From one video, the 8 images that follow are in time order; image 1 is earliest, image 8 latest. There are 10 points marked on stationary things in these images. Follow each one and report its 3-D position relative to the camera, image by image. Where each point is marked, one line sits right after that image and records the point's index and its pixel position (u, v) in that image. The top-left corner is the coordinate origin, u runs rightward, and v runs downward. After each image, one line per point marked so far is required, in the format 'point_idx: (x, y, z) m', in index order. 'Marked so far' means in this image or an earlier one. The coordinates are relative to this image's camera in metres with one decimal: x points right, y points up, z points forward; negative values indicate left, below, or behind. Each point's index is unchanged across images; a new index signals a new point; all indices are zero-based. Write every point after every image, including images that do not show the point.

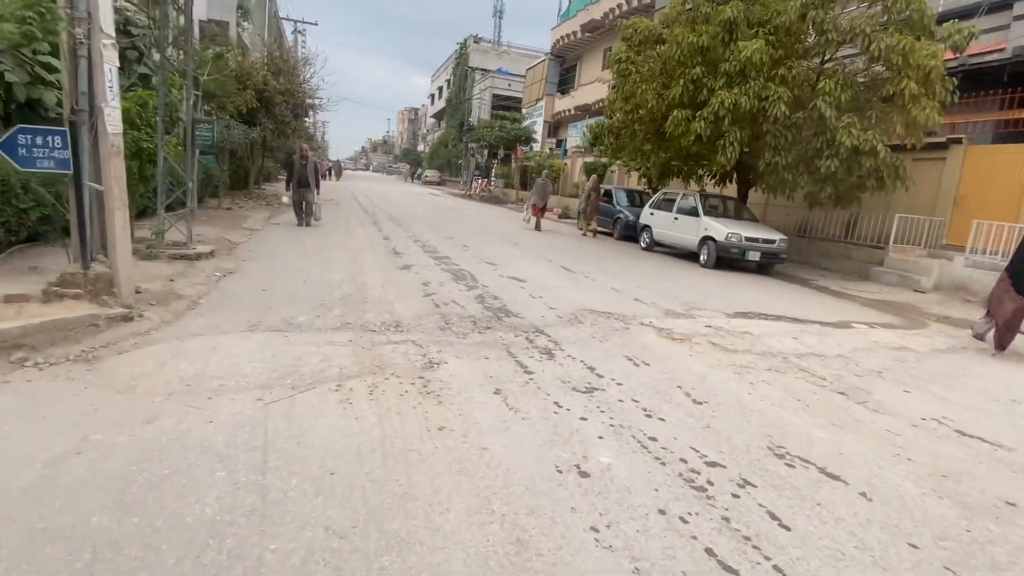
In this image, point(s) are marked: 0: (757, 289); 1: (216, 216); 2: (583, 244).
0: (+5.0, 0.0, +11.7) m
1: (-8.2, +2.0, +15.8) m
2: (+2.1, +1.3, +17.1) m
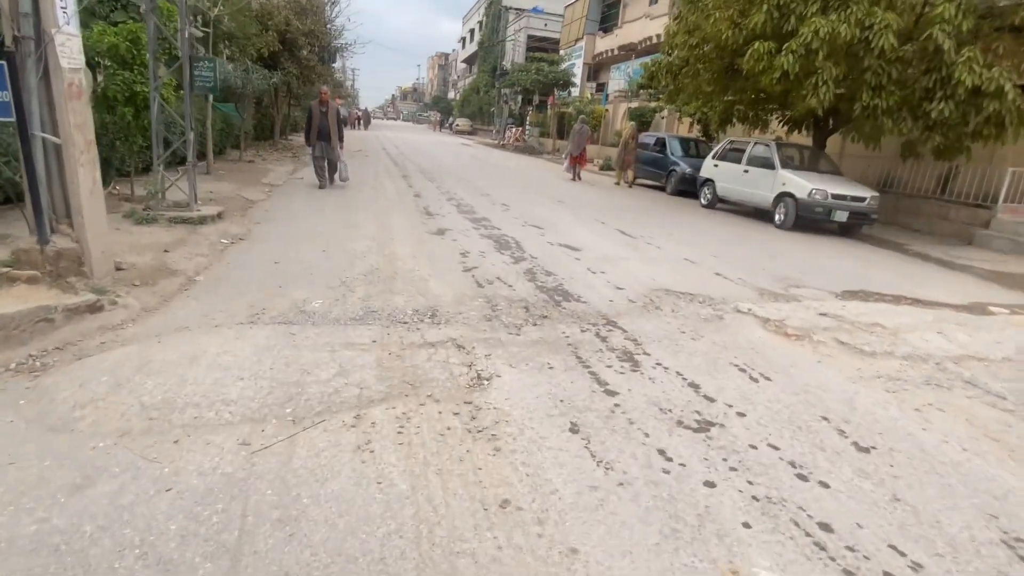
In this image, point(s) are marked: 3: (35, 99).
0: (+5.8, +0.5, +9.9) m
1: (-7.1, +3.0, +14.5) m
2: (+3.3, +2.4, +15.3) m
3: (-3.9, +1.5, +4.6) m
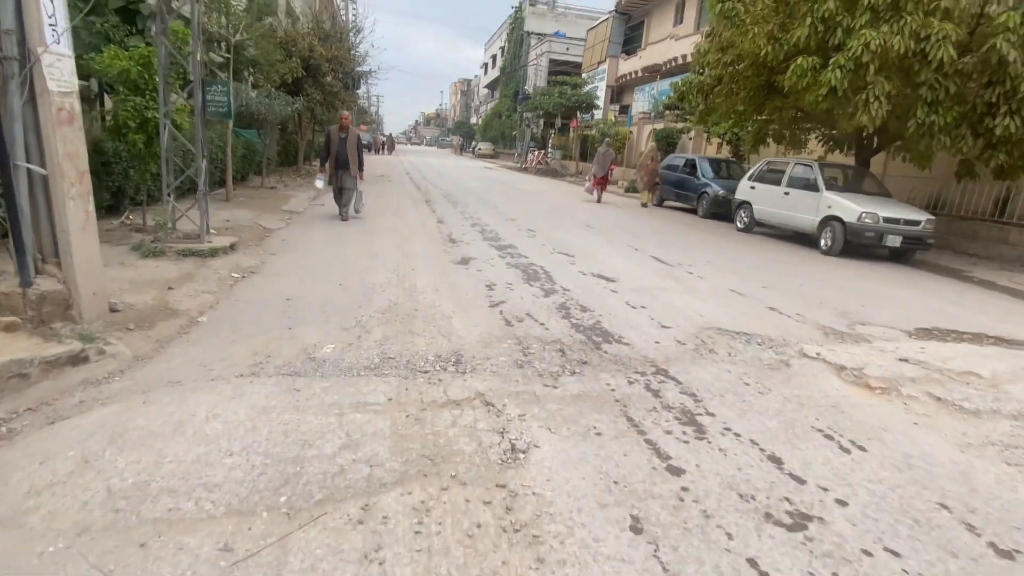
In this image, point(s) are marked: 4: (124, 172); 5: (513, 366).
0: (+6.3, 0.0, +9.0) m
1: (-6.4, +2.3, +14.2) m
2: (+4.0, +1.6, +14.6) m
3: (-3.6, +1.2, +4.2) m
4: (-6.0, +1.8, +8.9) m
5: (0.0, -0.6, +4.7) m
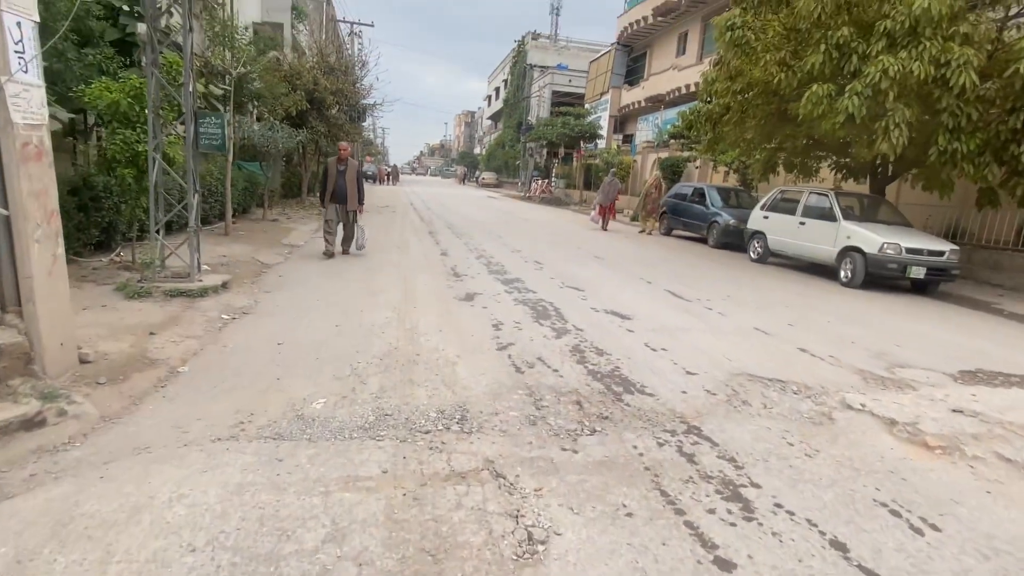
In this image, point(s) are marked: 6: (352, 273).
0: (+6.4, -0.5, +8.5) m
1: (-6.3, +1.4, +13.9) m
2: (+4.1, +0.8, +14.2) m
3: (-3.5, +0.8, +3.8) m
4: (-5.9, +1.2, +8.6) m
5: (+0.1, -1.0, +4.2) m
6: (-2.6, +0.3, +9.4) m
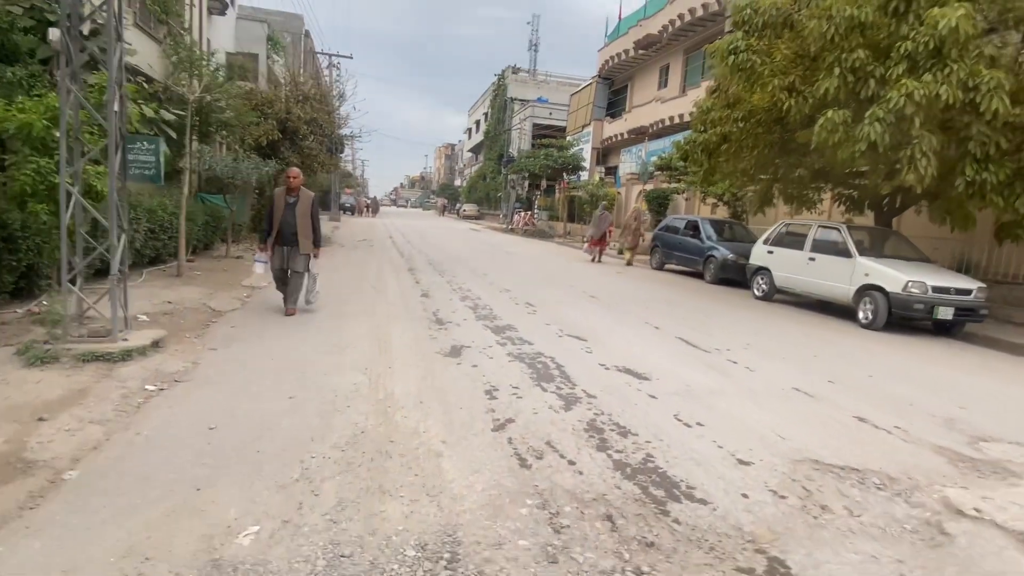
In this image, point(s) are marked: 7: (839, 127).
0: (+6.3, -1.1, +7.5) m
1: (-6.6, +0.4, +12.6) m
2: (+3.8, -0.1, +13.2) m
3: (-3.5, +0.4, +2.5) m
4: (-6.0, +0.5, +7.2) m
5: (+0.2, -1.4, +3.0) m
6: (-2.7, -0.5, +8.1) m
7: (+5.3, +2.6, +9.3) m
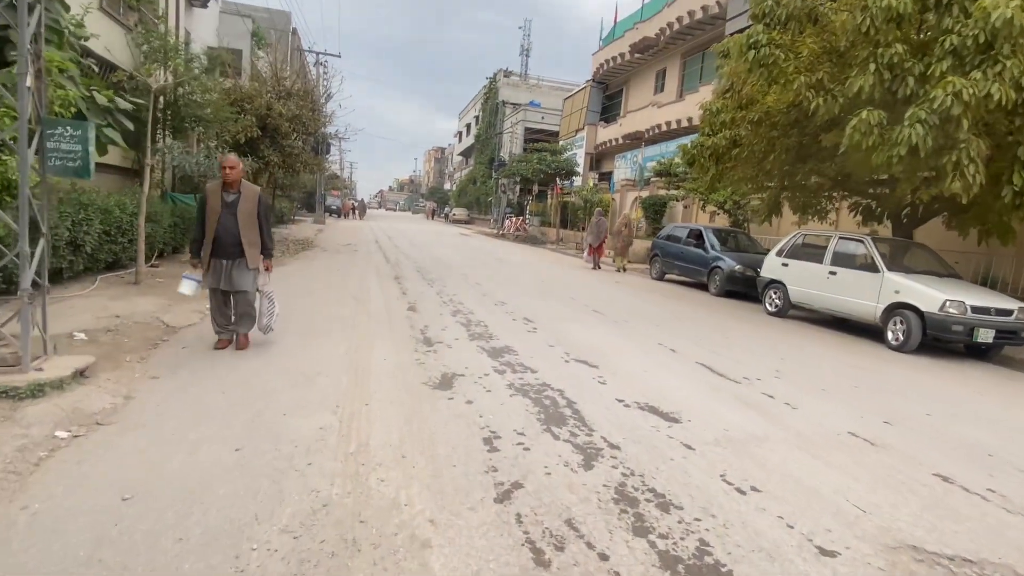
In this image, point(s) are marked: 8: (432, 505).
0: (+6.3, -1.4, +6.6) m
1: (-6.7, +0.2, +11.4) m
2: (+3.7, -0.4, +12.2) m
3: (-3.4, +0.3, +1.4) m
4: (-6.0, +0.4, +6.1) m
5: (+0.2, -1.6, +1.9) m
6: (-2.7, -0.7, +7.0) m
7: (+5.3, +2.3, +8.4) m
8: (-0.5, -1.3, +3.5) m
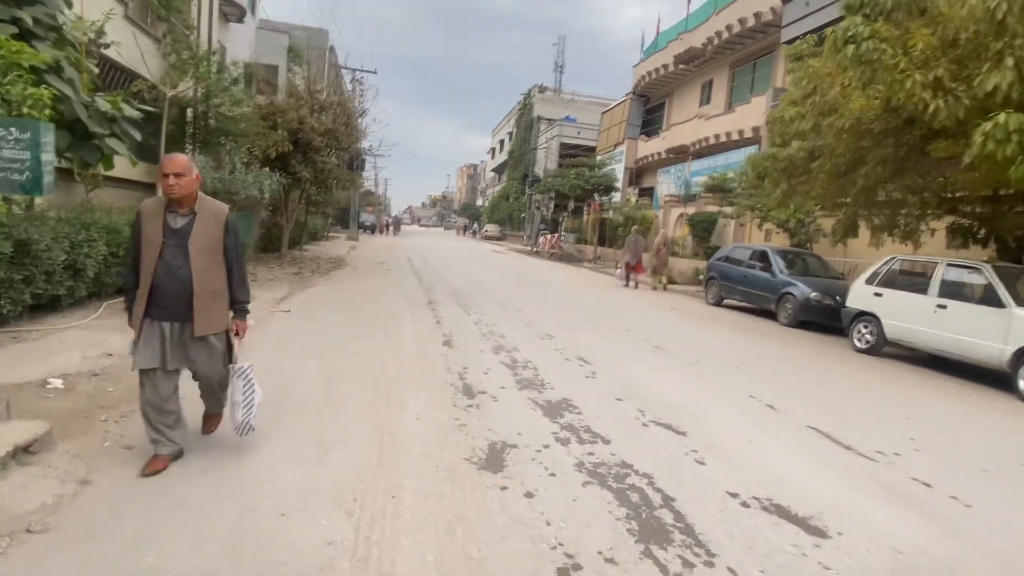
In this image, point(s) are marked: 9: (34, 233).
0: (+6.9, -1.9, +4.9) m
1: (-5.8, -0.2, +10.4) m
2: (+4.6, -1.0, +10.7) m
3: (-3.0, 0.0, +0.3) m
4: (-5.4, 0.0, +5.1) m
5: (+0.6, -1.9, +0.5) m
6: (-2.1, -1.0, +5.8) m
7: (+6.0, +1.8, +6.8) m
8: (-0.1, -1.6, +2.1) m
9: (-5.9, +0.7, +7.1) m
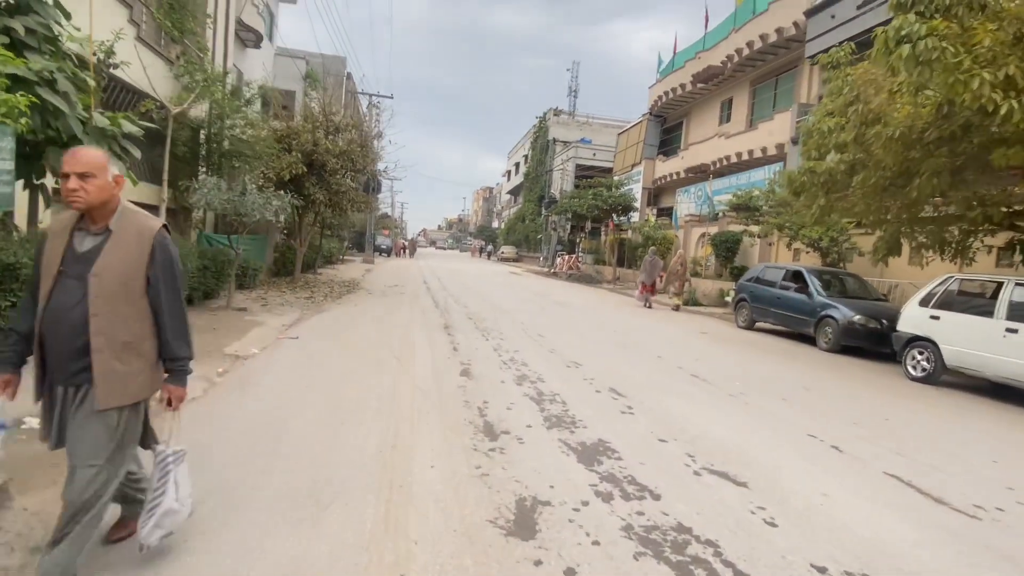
0: (+7.1, -2.0, +3.9) m
1: (-5.4, -0.7, +9.9) m
2: (+5.0, -1.4, +9.8) m
3: (-2.9, 0.0, -0.3) m
4: (-5.2, -0.2, +4.5) m
5: (+0.7, -1.9, -0.2) m
6: (-1.9, -1.3, +5.1) m
7: (+6.3, +1.6, +6.1) m
8: (+0.1, -1.7, +1.4) m
9: (-5.6, +0.4, +6.6) m
